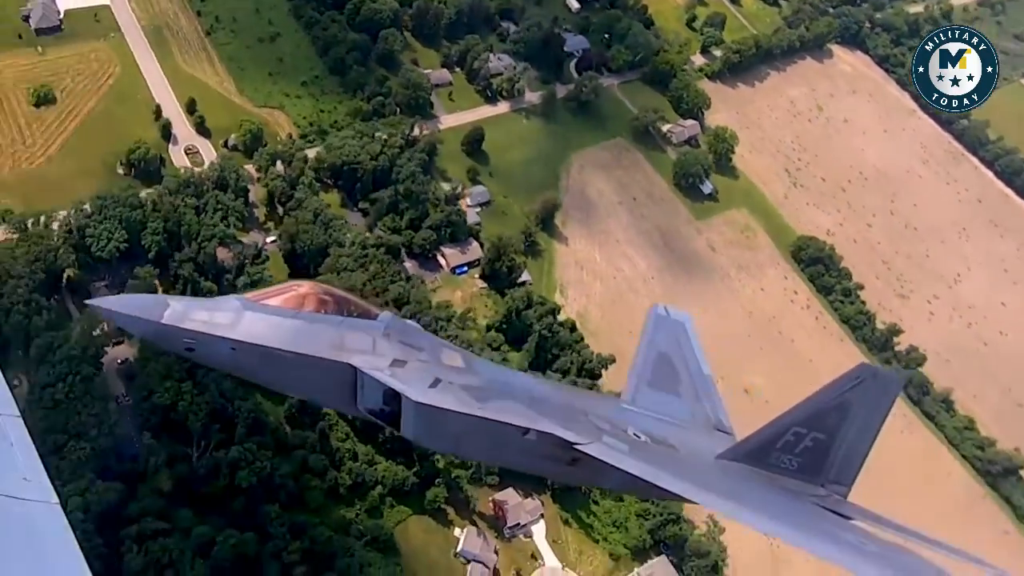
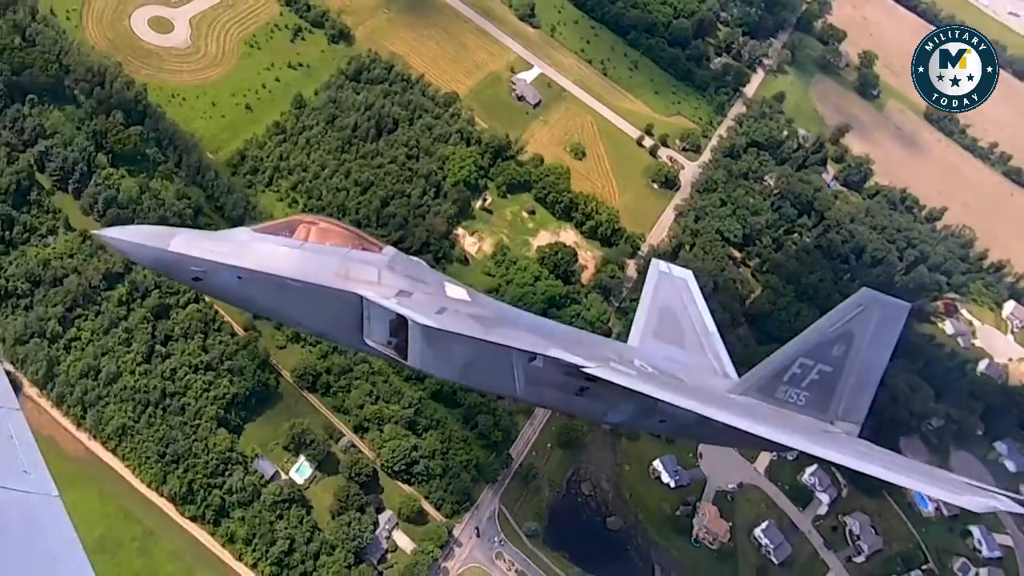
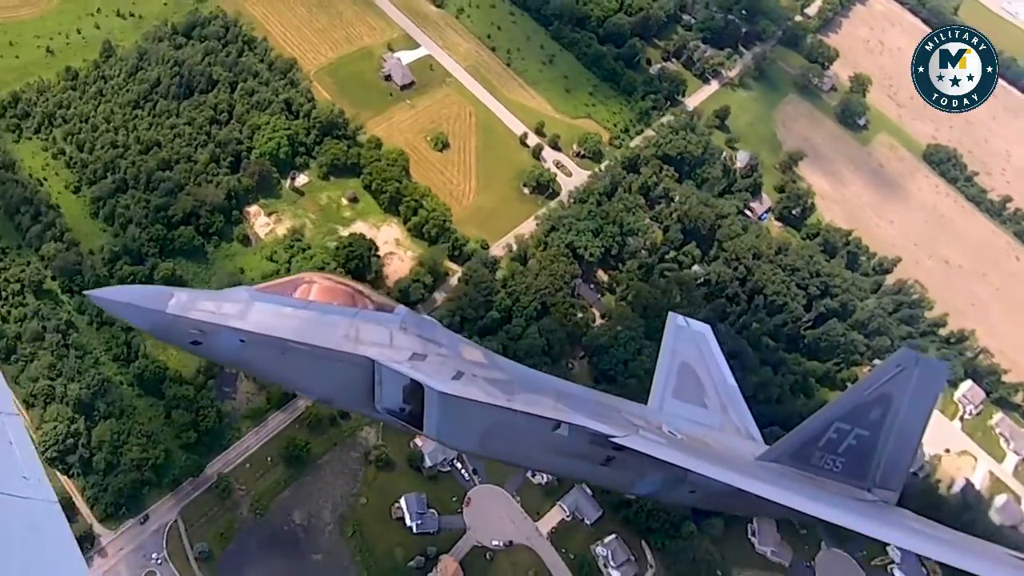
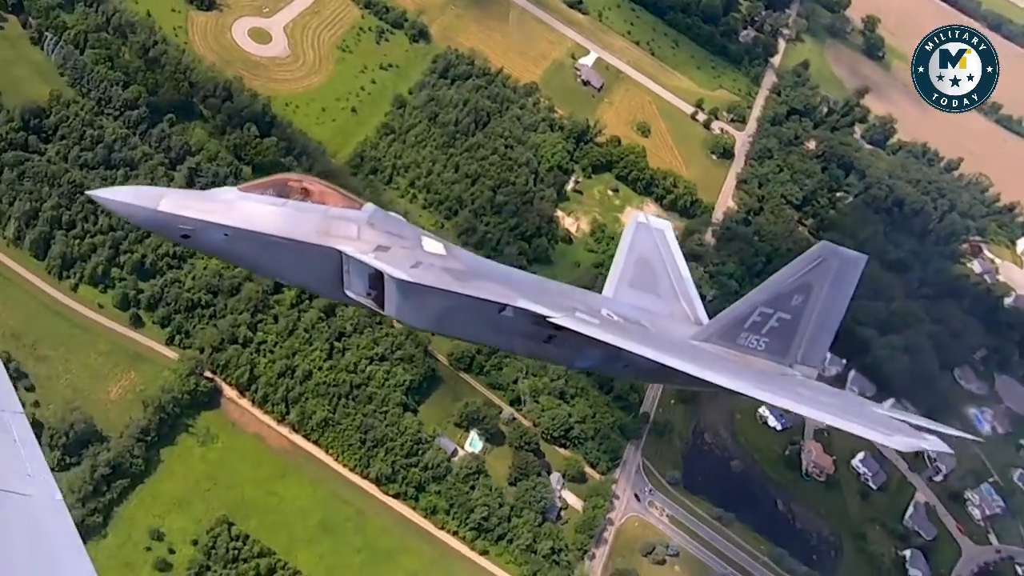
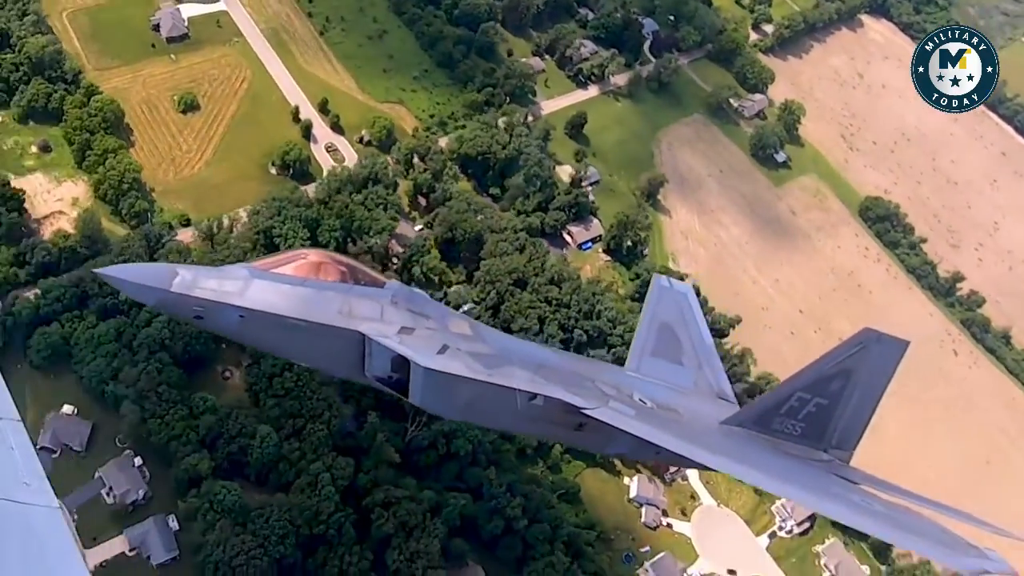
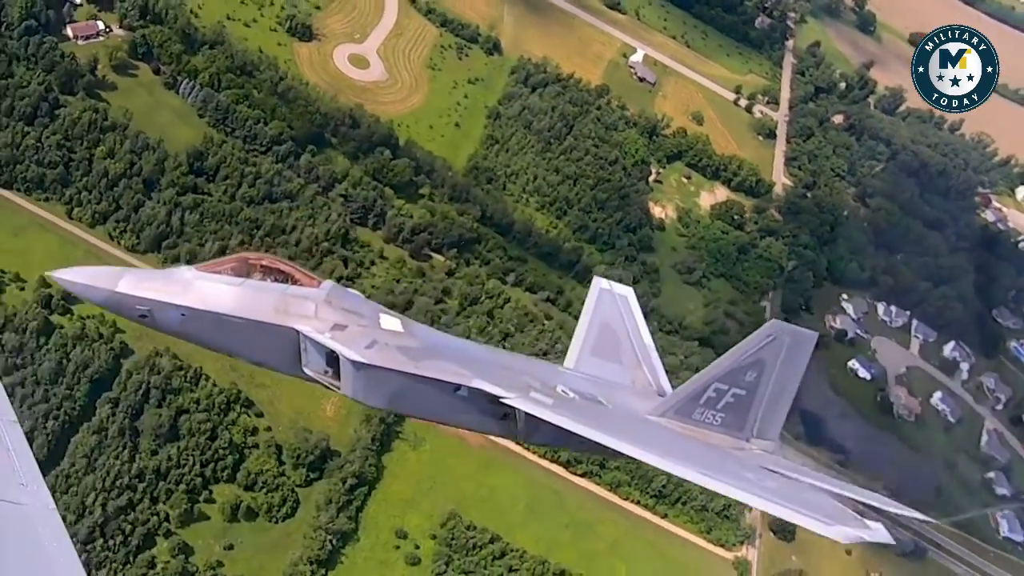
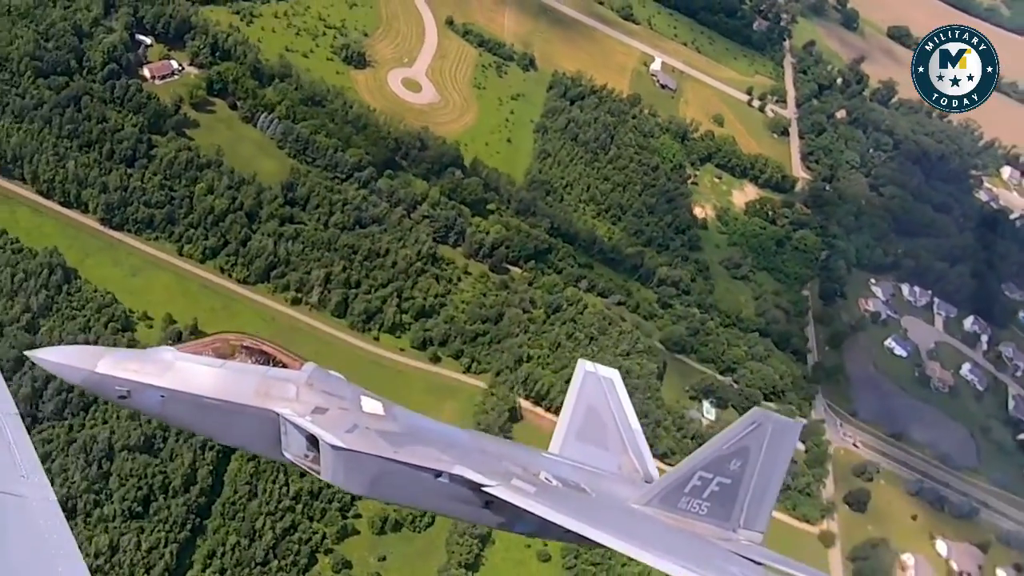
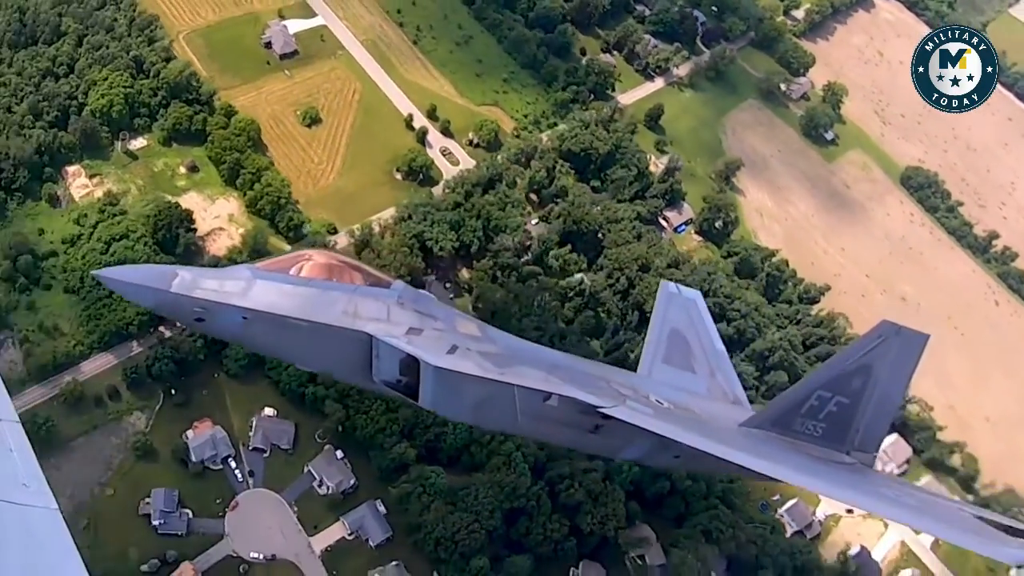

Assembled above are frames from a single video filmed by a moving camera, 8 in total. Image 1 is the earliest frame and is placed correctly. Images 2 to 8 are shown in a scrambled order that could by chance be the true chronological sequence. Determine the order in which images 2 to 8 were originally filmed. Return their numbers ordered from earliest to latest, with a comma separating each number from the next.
5, 8, 3, 2, 4, 6, 7
